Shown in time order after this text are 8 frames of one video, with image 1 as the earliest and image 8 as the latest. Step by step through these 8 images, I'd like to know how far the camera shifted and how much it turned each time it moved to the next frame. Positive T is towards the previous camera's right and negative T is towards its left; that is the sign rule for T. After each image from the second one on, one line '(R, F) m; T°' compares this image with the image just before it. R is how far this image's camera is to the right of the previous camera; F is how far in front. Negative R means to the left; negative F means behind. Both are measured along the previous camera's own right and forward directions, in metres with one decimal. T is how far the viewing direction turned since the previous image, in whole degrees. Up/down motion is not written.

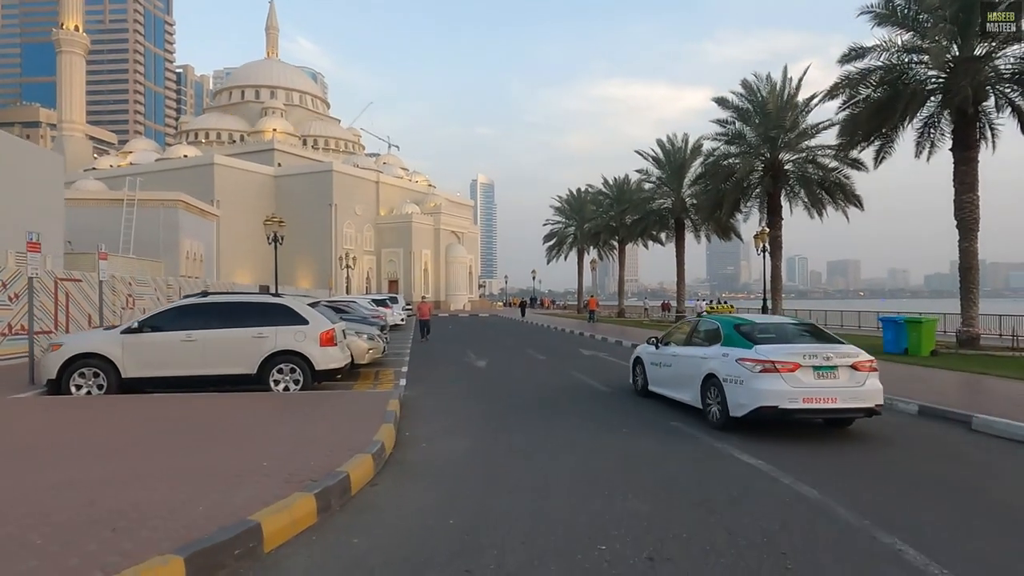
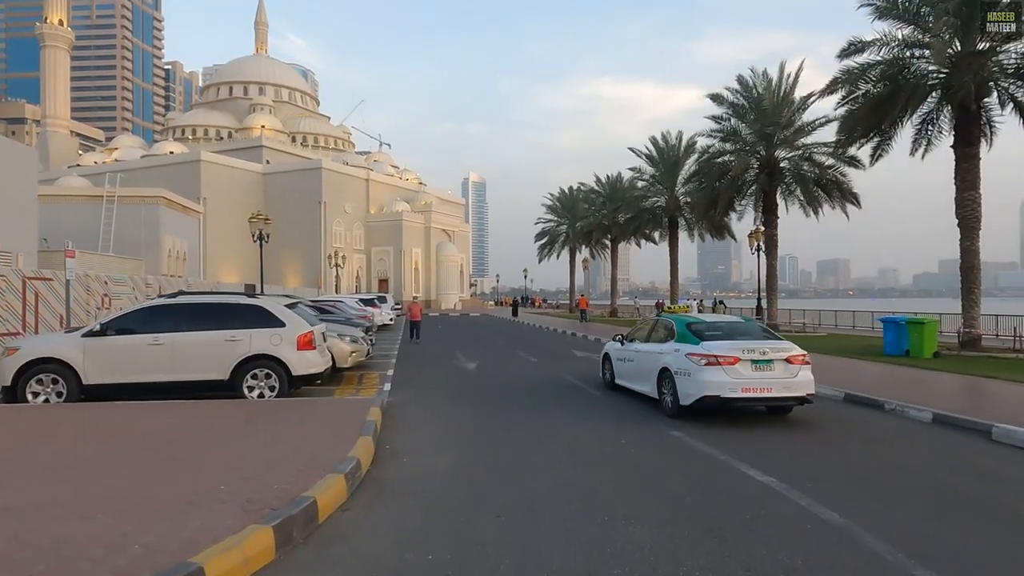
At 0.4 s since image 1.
(0.0, +0.6) m; +1°
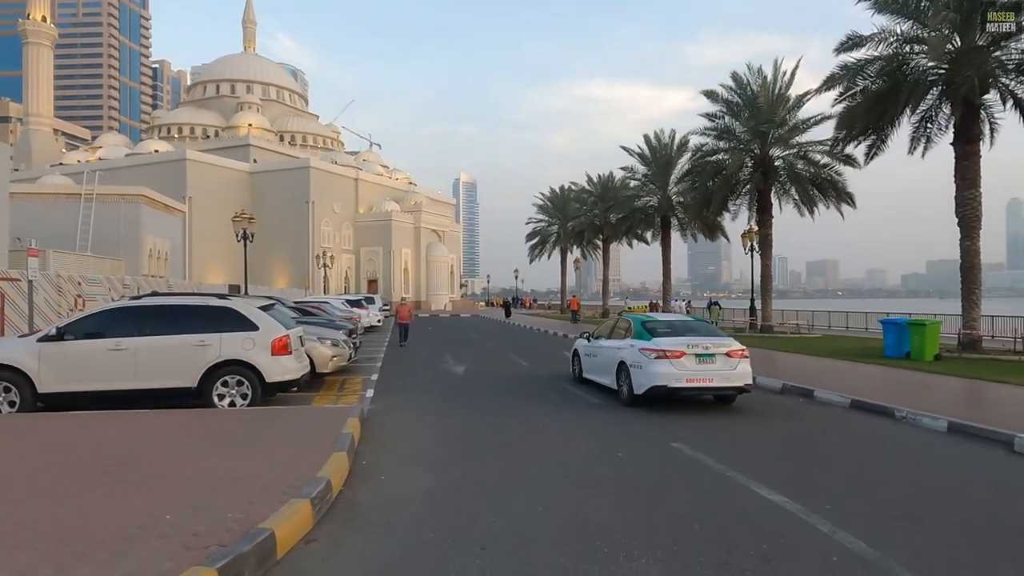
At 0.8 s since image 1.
(0.0, +0.6) m; +1°
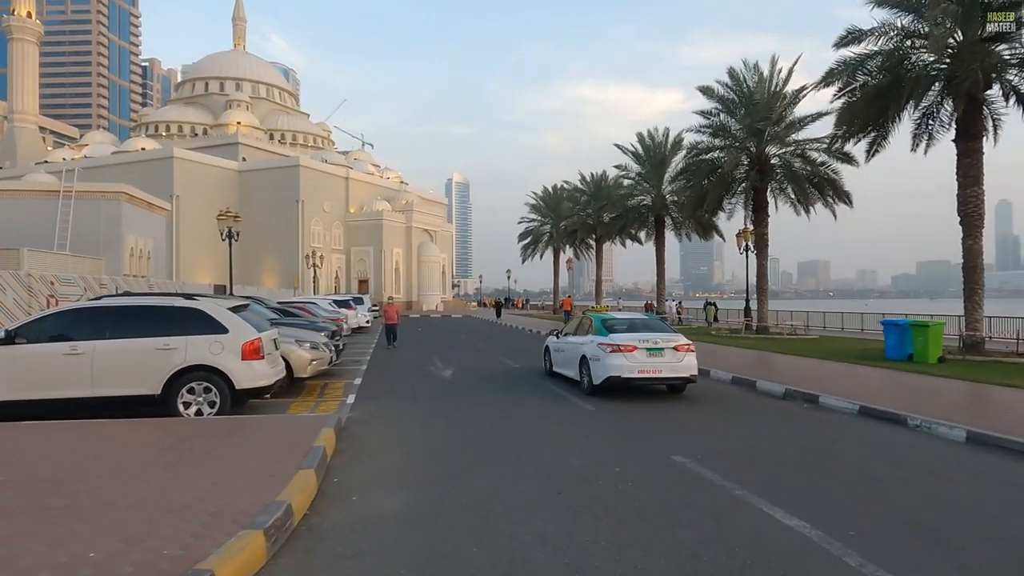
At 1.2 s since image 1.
(+0.1, +0.6) m; +1°
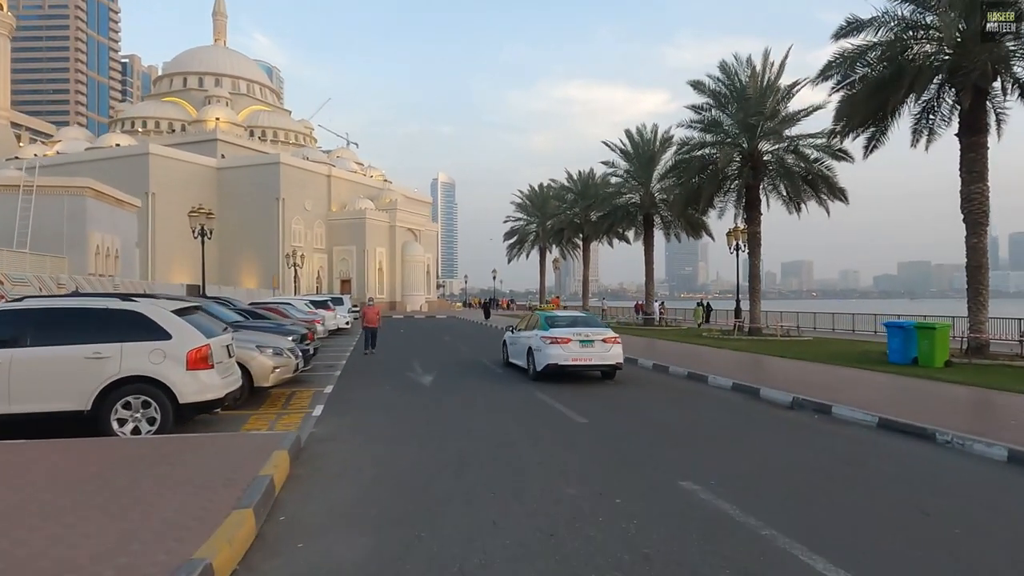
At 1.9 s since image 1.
(0.0, +1.1) m; +1°
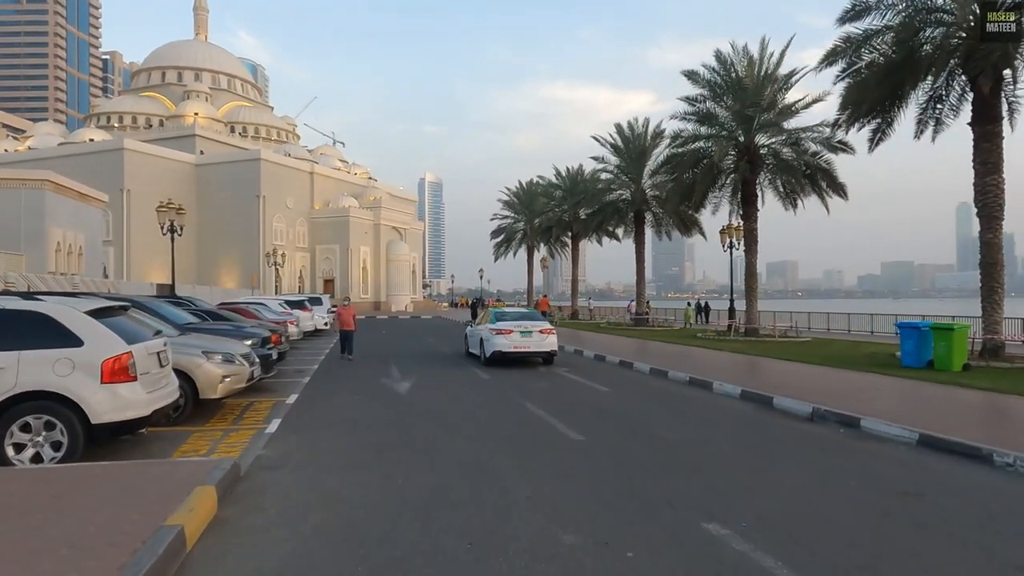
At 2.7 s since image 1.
(0.0, +1.3) m; +1°
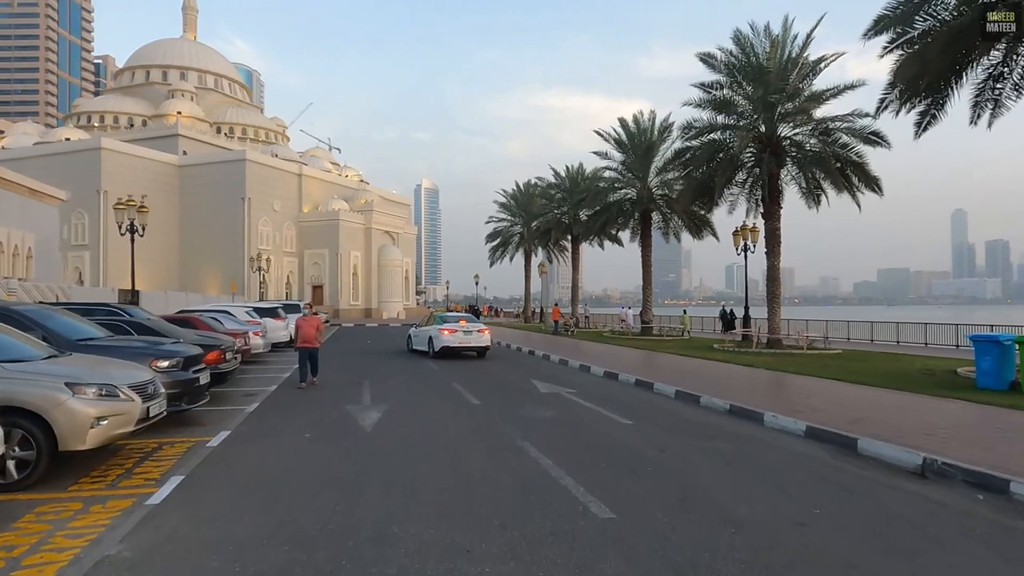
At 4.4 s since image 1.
(0.0, +2.7) m; 0°
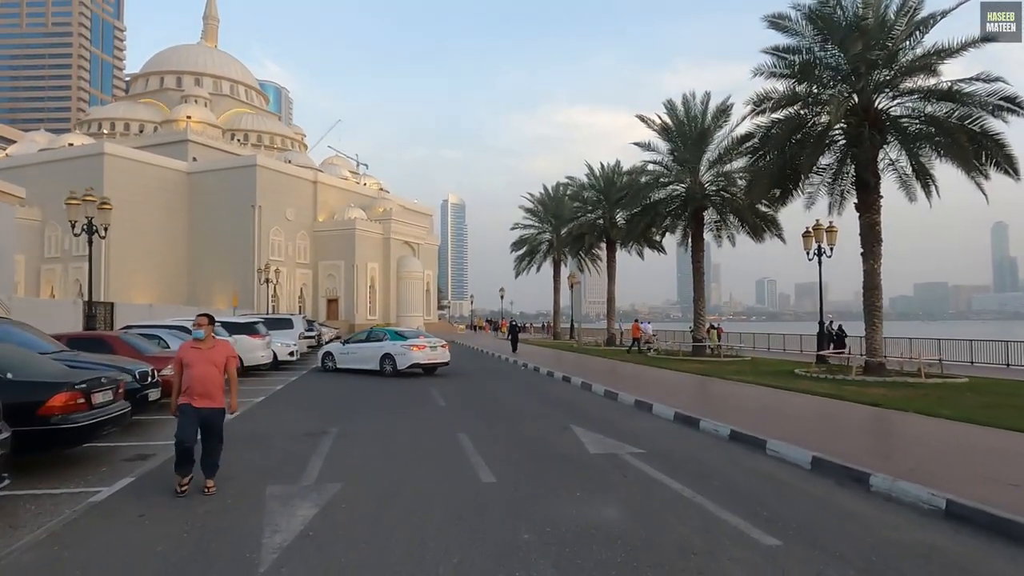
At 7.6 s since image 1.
(-0.1, +4.7) m; -2°
